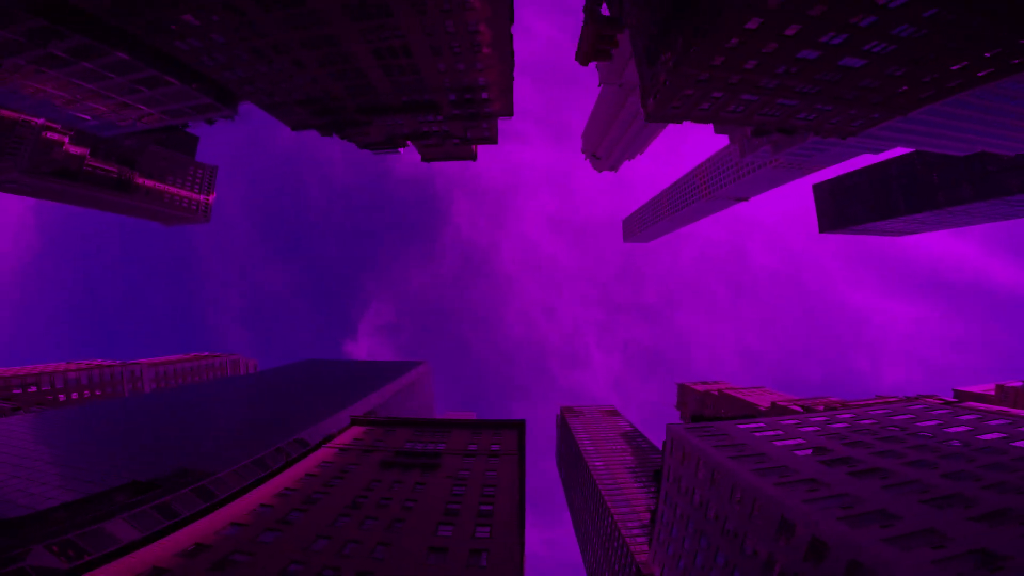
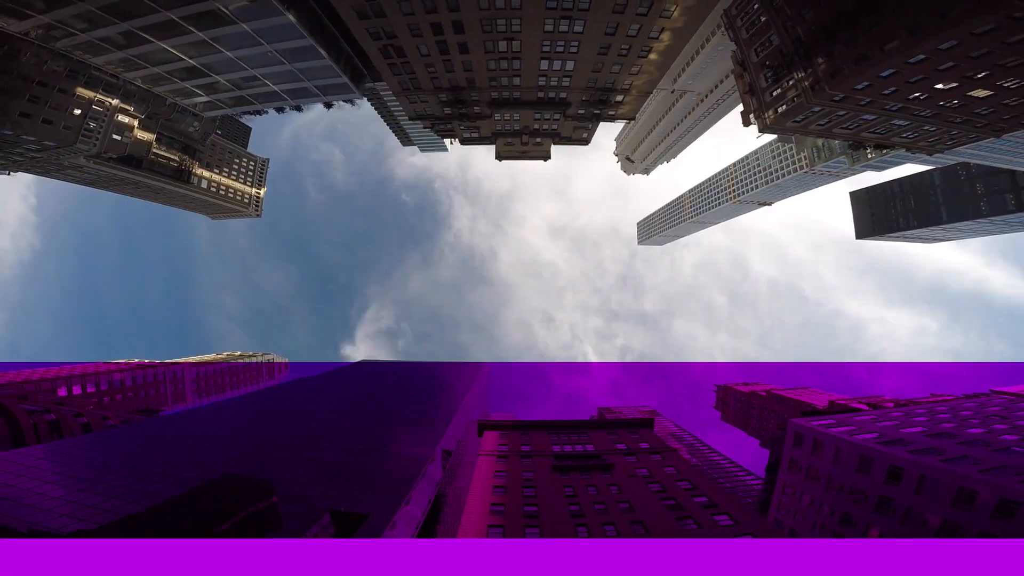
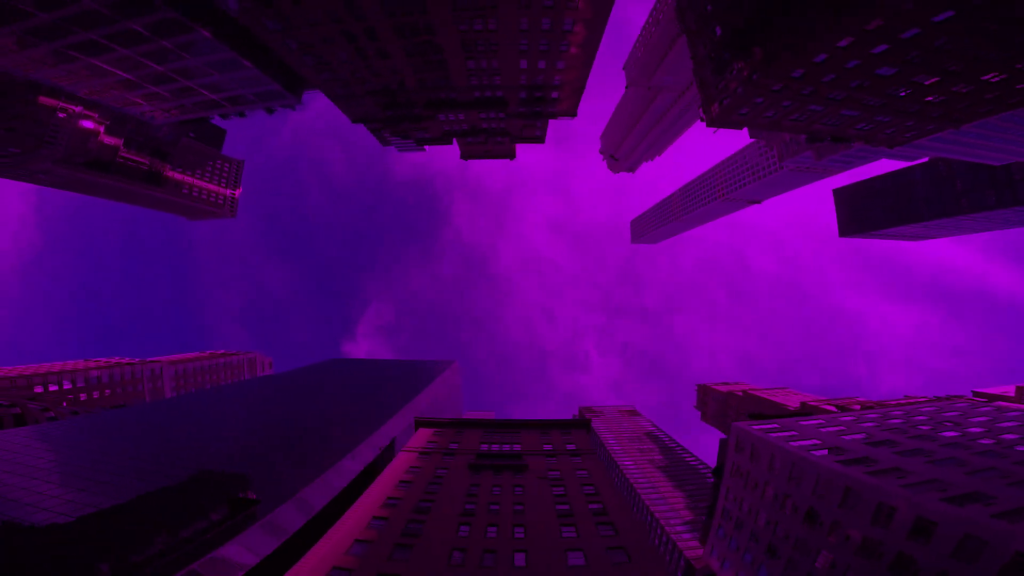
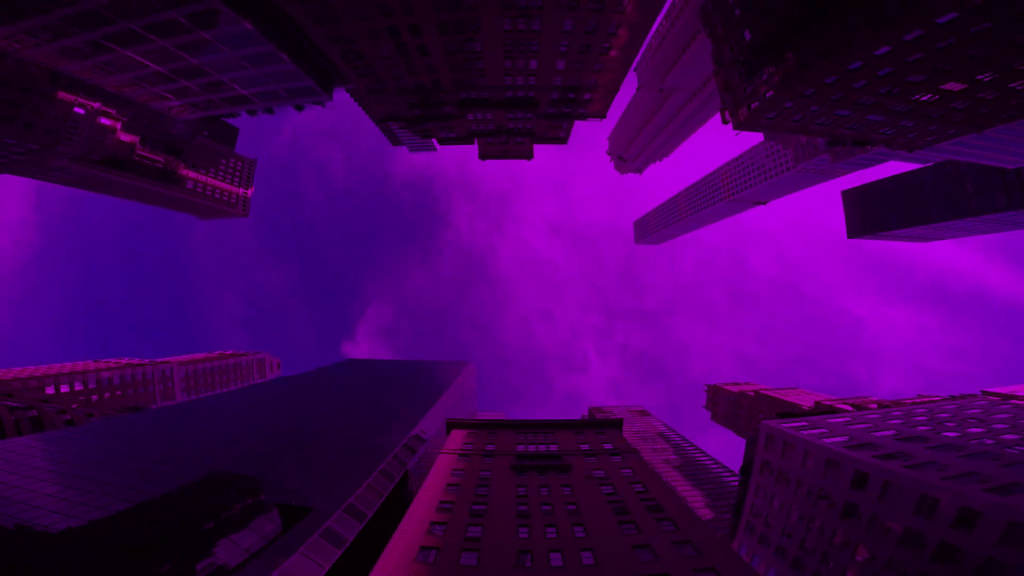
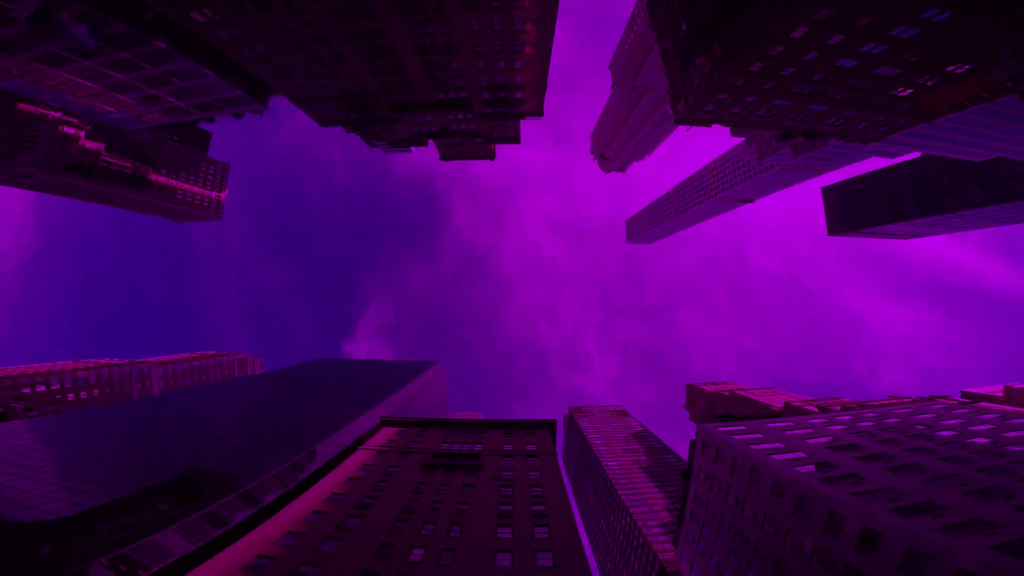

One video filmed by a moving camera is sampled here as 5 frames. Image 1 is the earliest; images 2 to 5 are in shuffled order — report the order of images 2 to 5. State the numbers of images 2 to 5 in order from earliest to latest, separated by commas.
5, 3, 4, 2
